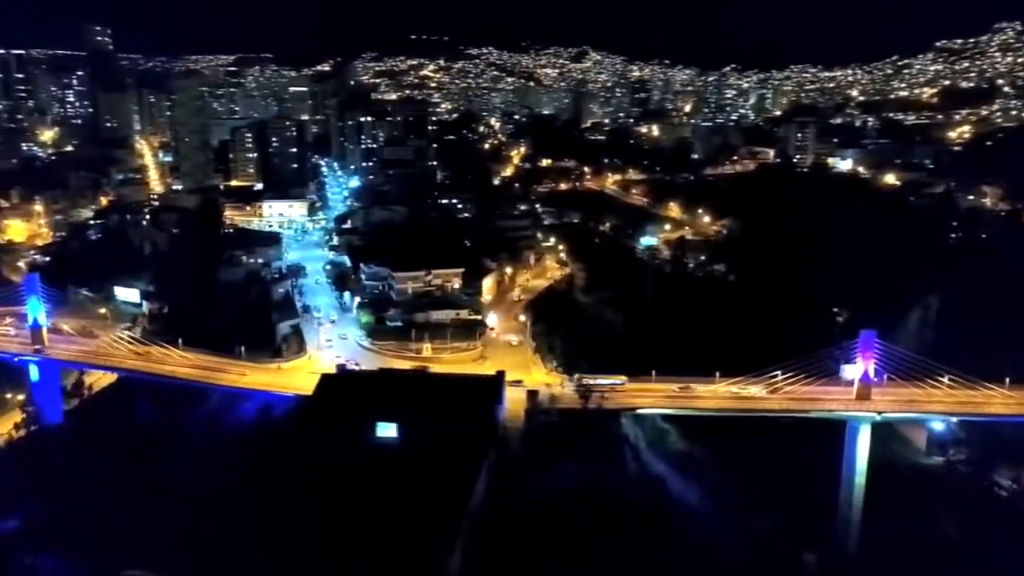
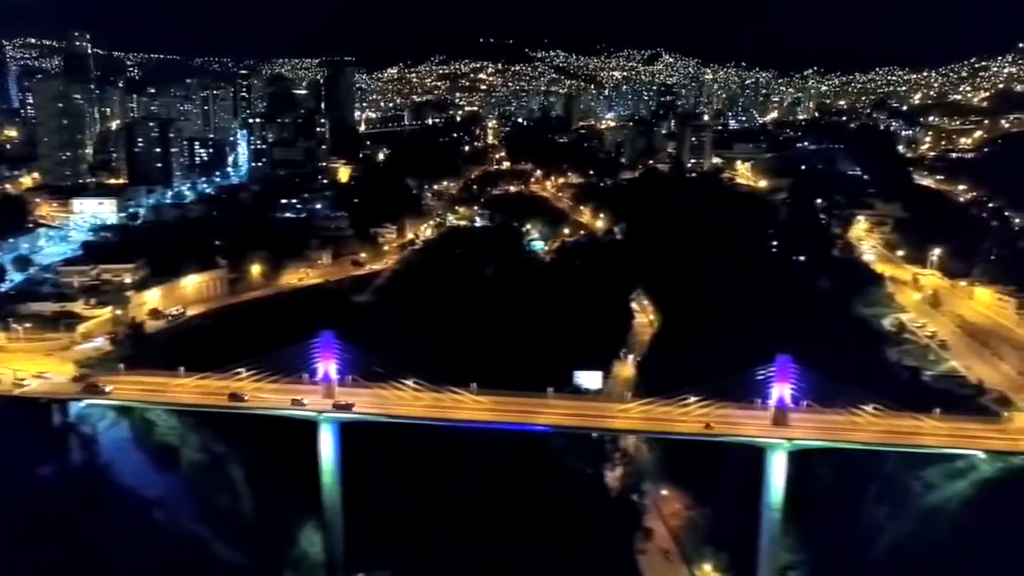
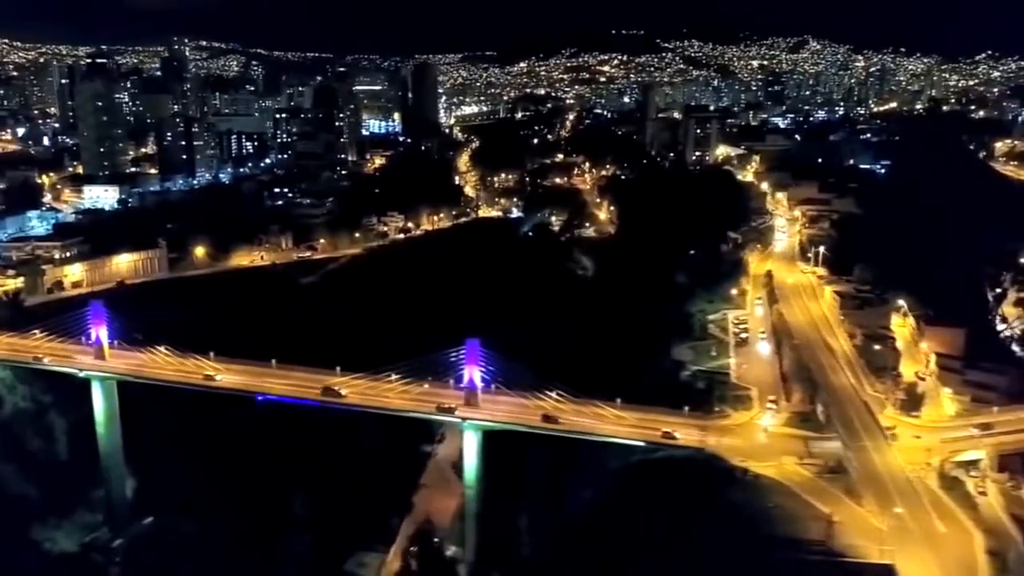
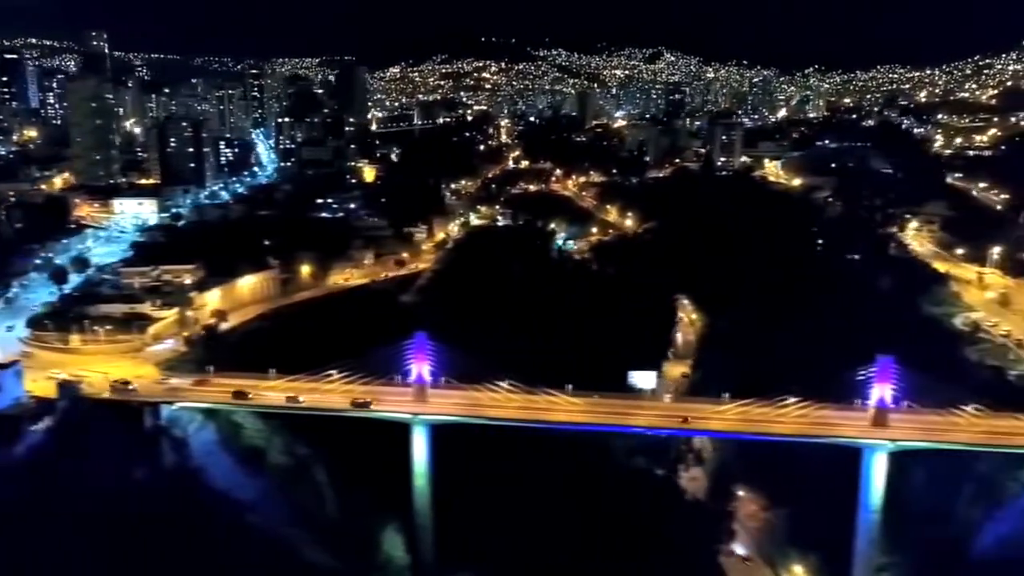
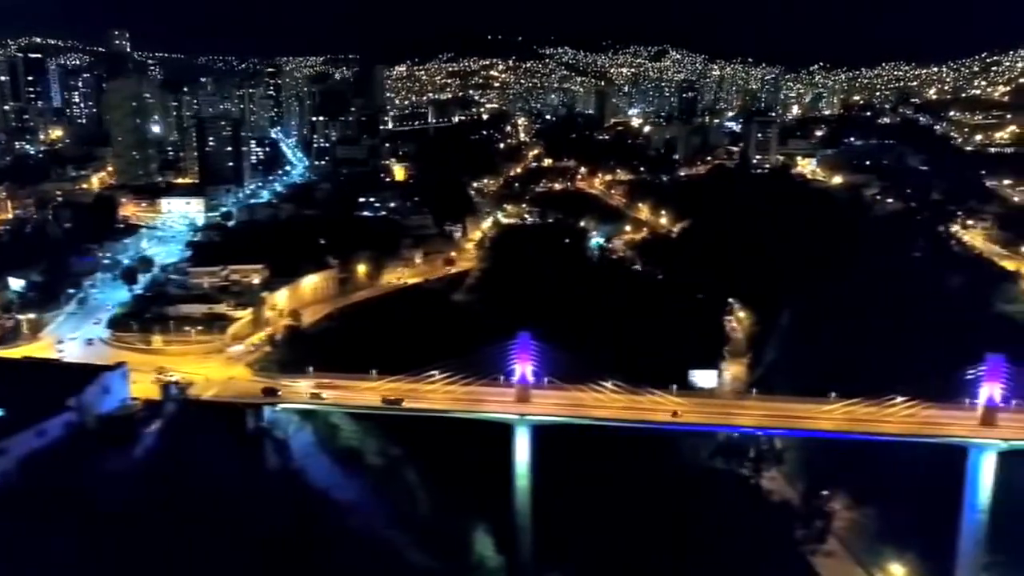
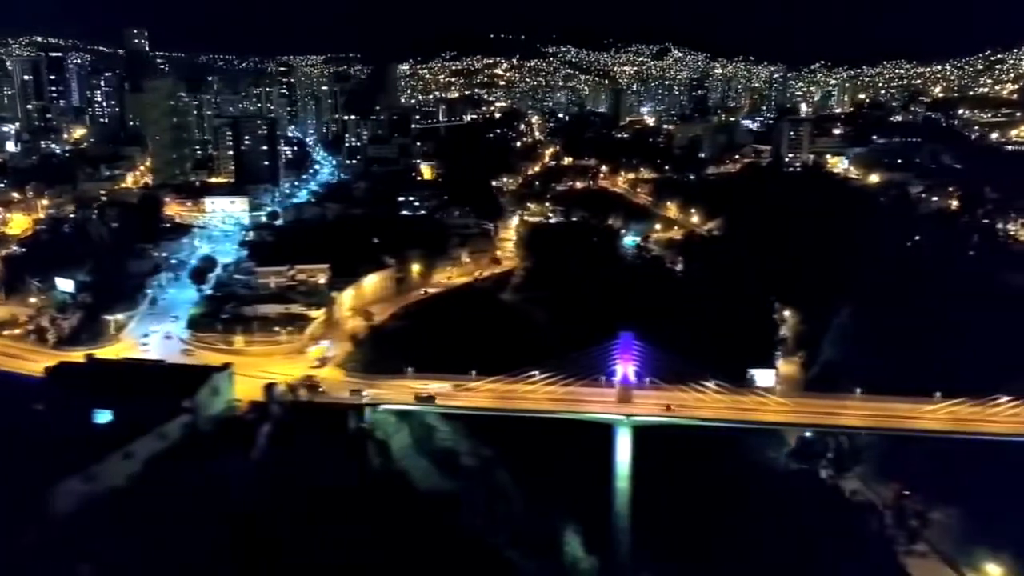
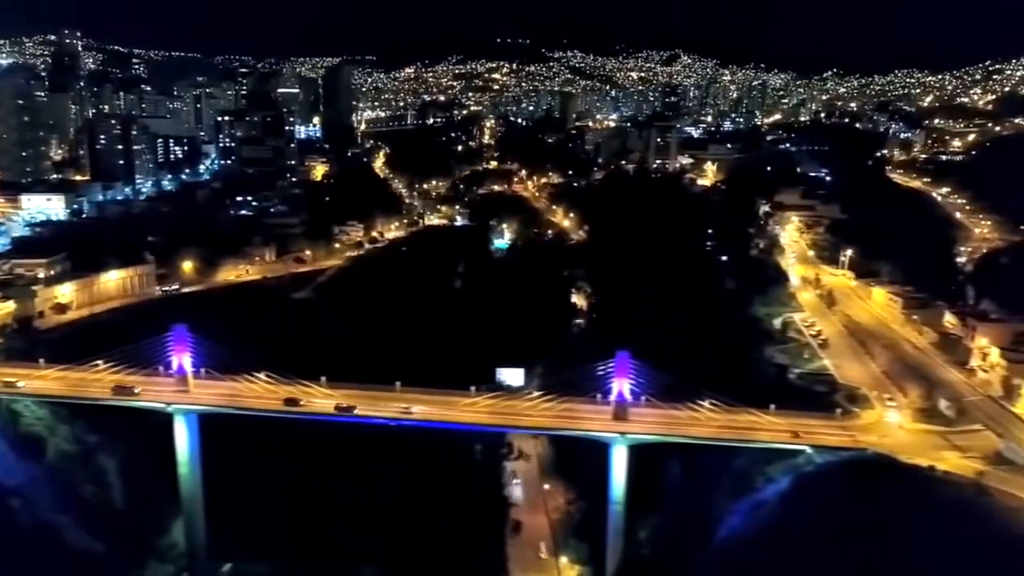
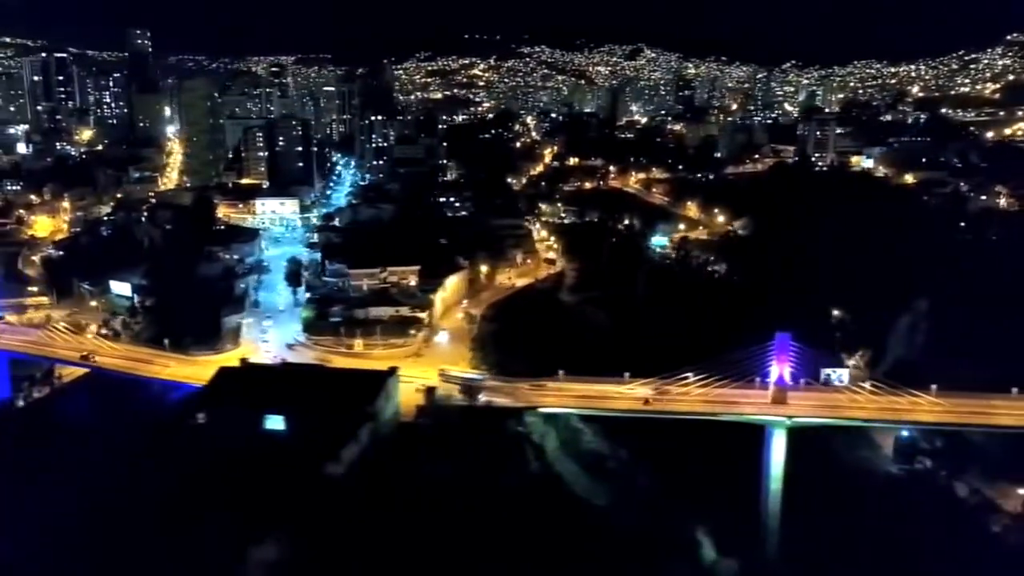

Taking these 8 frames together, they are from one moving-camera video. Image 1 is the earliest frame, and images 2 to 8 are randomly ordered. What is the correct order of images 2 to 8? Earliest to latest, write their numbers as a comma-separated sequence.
8, 6, 5, 4, 2, 7, 3
